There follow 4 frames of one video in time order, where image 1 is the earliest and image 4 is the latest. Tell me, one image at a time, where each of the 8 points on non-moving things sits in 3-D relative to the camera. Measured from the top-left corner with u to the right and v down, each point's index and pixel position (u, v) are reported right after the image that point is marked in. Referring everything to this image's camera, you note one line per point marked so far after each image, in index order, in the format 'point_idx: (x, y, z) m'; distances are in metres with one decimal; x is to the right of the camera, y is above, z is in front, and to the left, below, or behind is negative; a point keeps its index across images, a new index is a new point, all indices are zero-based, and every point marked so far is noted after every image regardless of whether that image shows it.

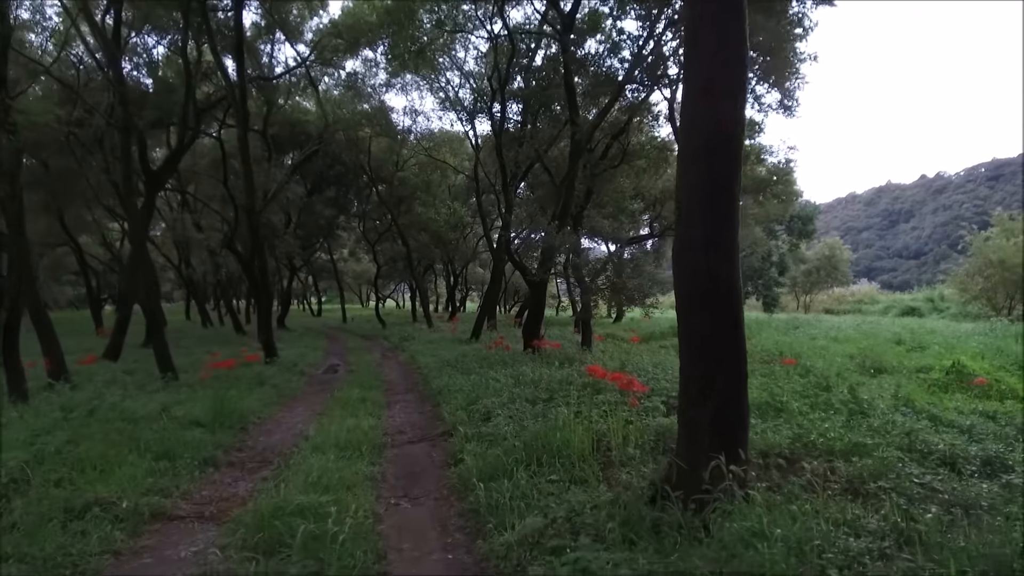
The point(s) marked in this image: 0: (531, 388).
0: (+0.2, -1.0, +7.5) m
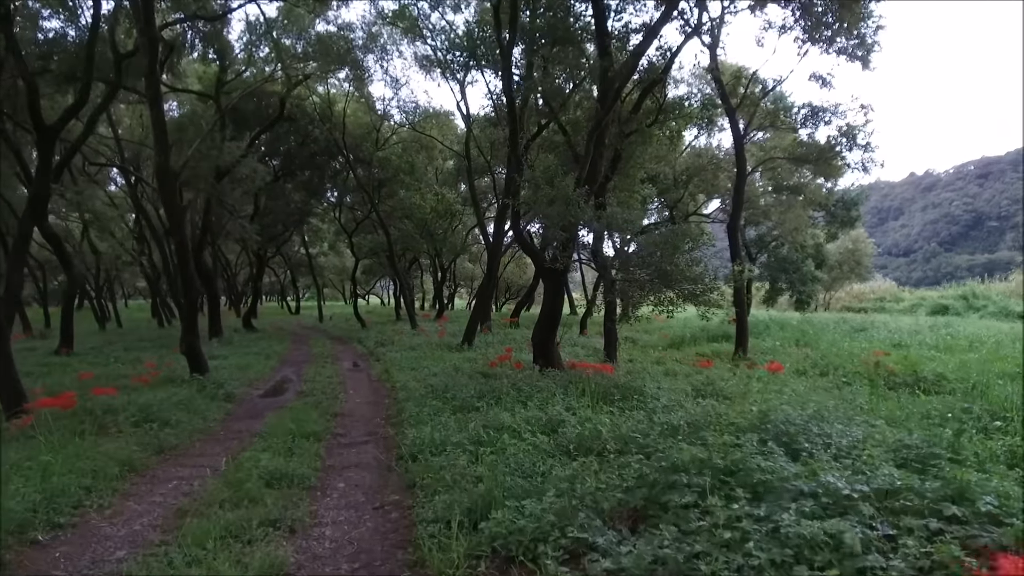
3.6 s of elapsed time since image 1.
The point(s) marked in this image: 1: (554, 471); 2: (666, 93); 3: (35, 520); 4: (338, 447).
0: (+0.5, -0.9, +3.7) m
1: (+0.2, -1.0, +4.0) m
2: (+2.9, +3.7, +14.2) m
3: (-2.5, -1.2, +3.9) m
4: (-1.4, -1.3, +6.1) m
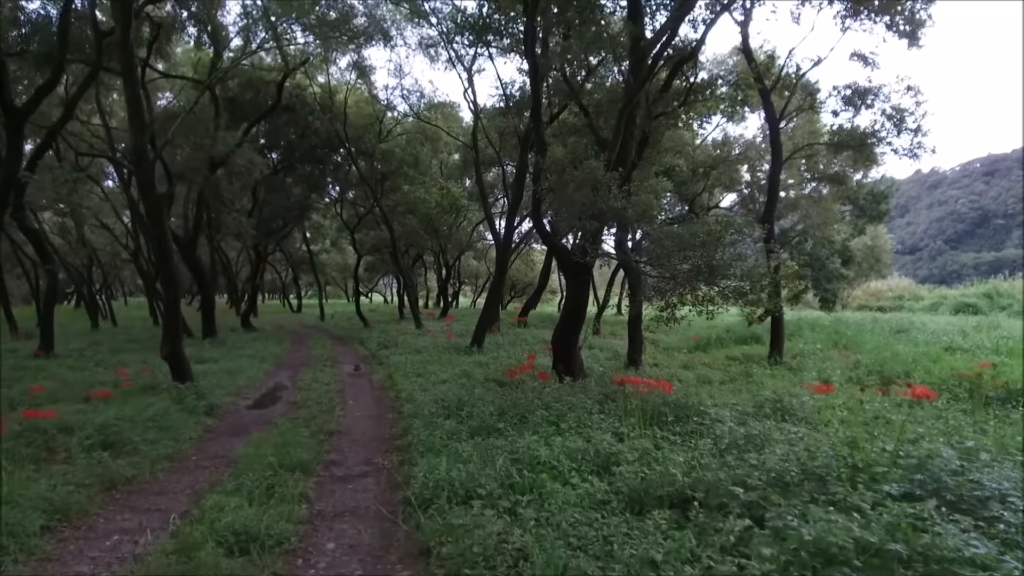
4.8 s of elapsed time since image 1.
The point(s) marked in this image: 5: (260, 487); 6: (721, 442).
0: (+0.7, -0.9, +2.5) m
1: (+0.4, -0.9, +2.8) m
2: (+3.2, +3.7, +13.0) m
3: (-2.2, -1.2, +2.7) m
4: (-1.2, -1.3, +4.9) m
5: (-1.6, -1.2, +4.7) m
6: (+1.3, -0.9, +4.5) m
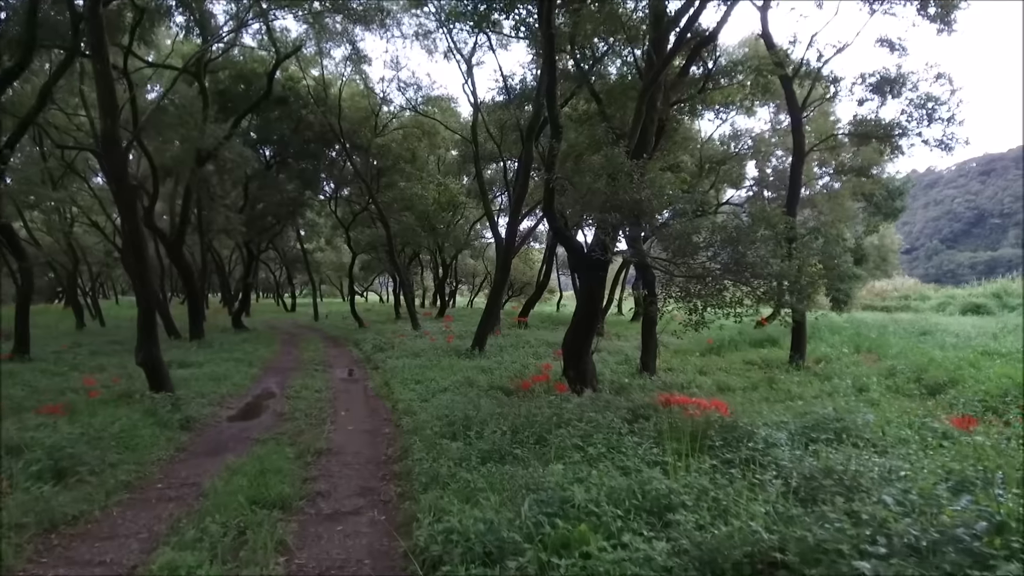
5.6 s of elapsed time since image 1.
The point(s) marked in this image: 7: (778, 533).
0: (+0.8, -0.9, +1.7) m
1: (+0.6, -1.0, +2.0) m
2: (+3.3, +3.7, +12.1) m
3: (-2.1, -1.2, +1.9) m
4: (-1.1, -1.3, +4.0) m
5: (-1.4, -1.2, +3.8) m
6: (+1.4, -0.9, +3.7) m
7: (+1.0, -0.9, +2.9) m
